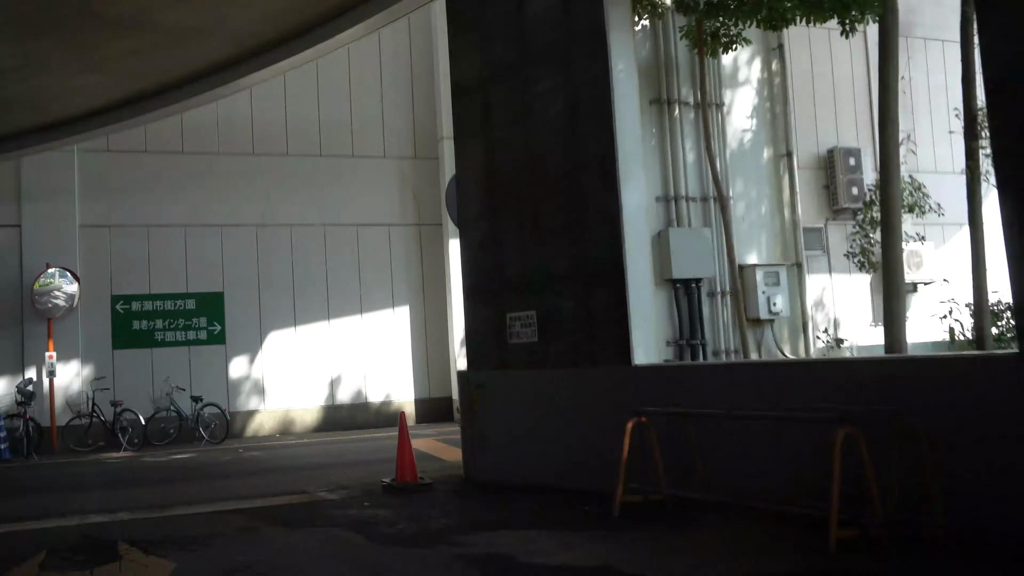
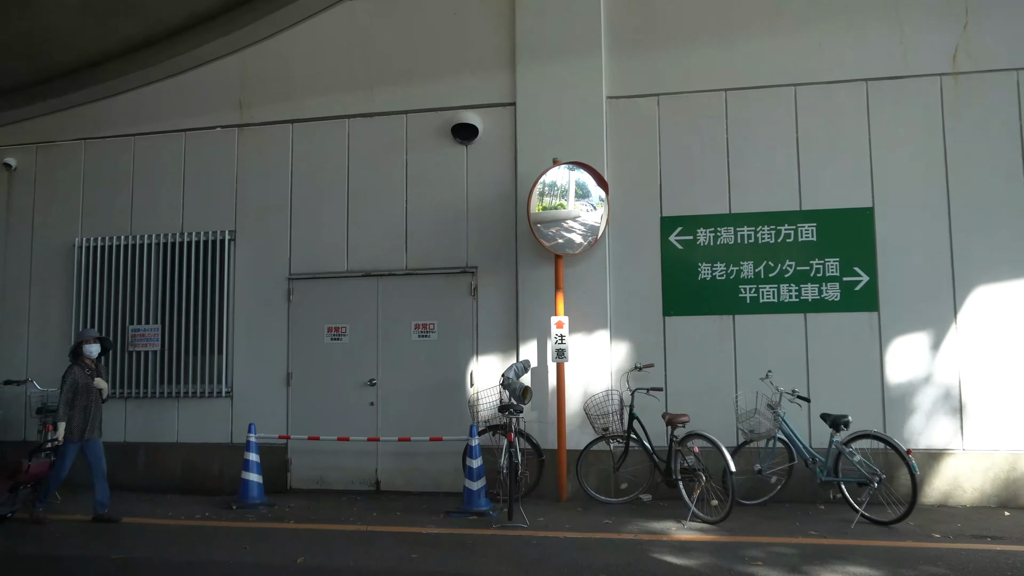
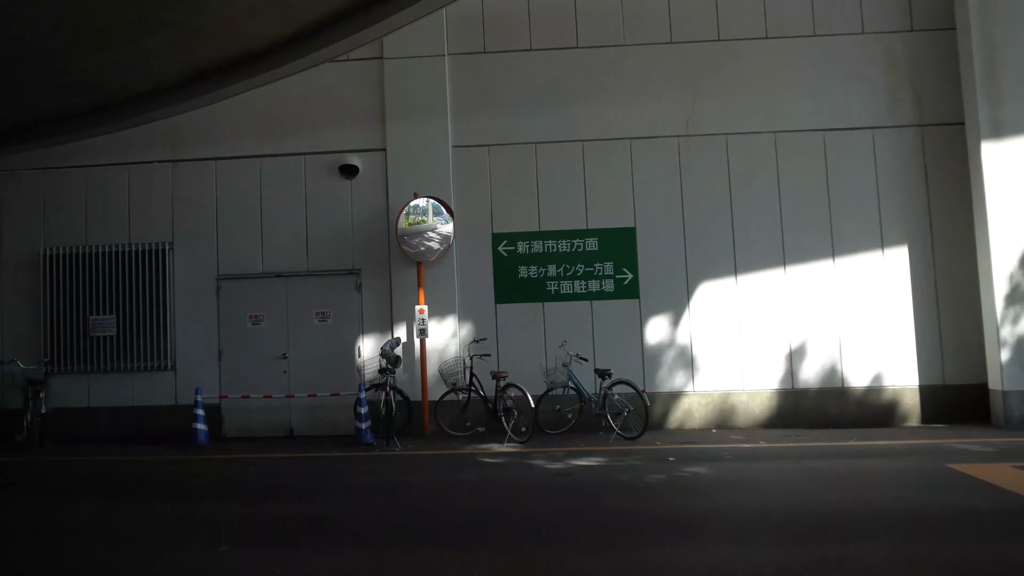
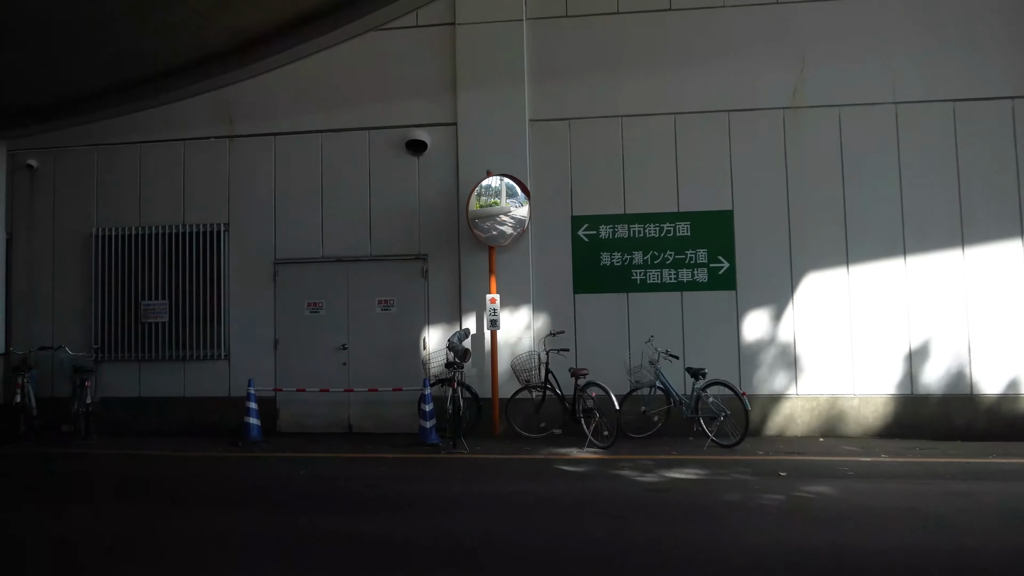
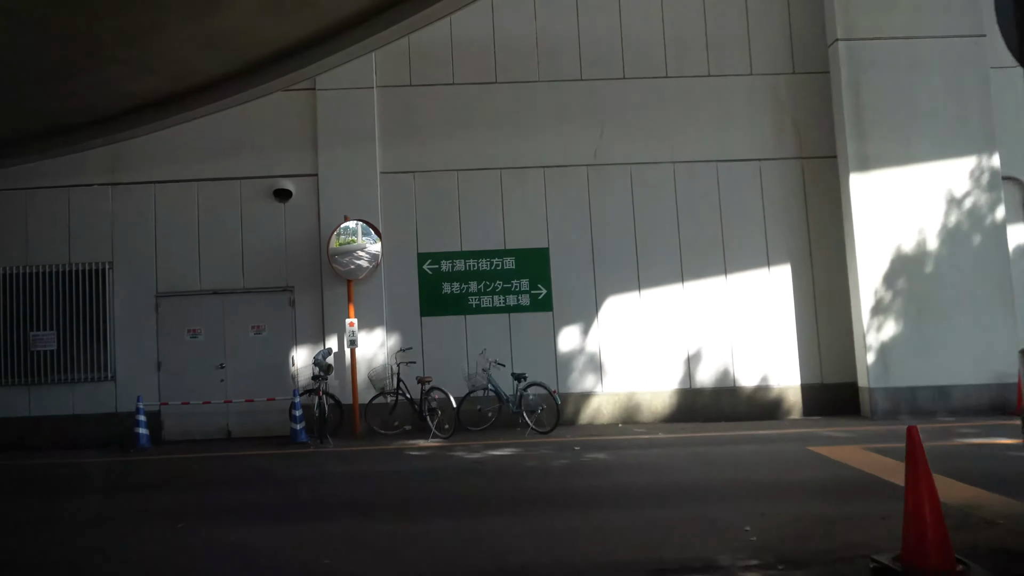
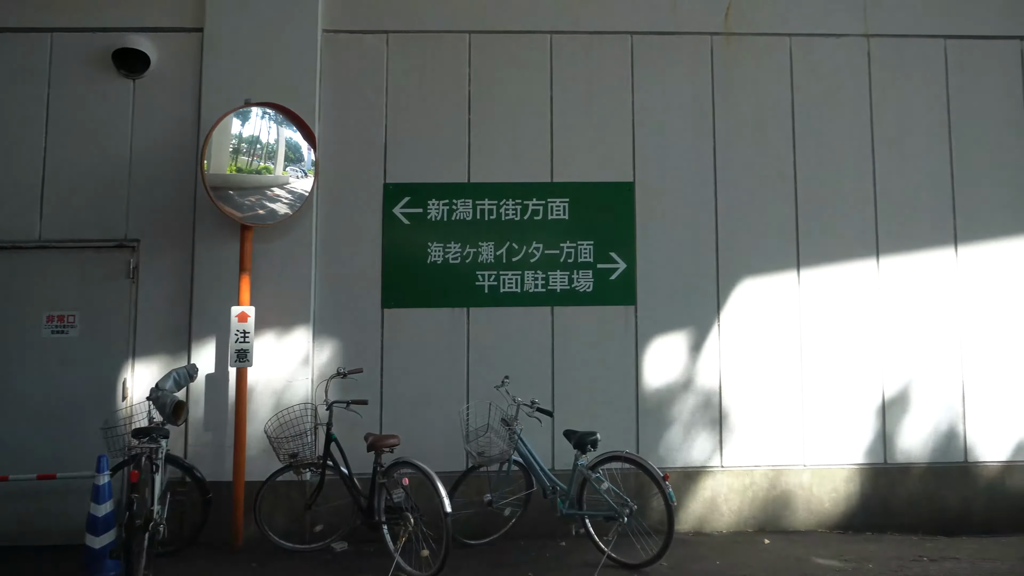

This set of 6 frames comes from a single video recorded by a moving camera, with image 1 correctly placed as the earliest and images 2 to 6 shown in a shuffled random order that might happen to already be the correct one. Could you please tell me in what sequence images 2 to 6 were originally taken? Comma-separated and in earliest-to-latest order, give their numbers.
5, 3, 4, 2, 6
